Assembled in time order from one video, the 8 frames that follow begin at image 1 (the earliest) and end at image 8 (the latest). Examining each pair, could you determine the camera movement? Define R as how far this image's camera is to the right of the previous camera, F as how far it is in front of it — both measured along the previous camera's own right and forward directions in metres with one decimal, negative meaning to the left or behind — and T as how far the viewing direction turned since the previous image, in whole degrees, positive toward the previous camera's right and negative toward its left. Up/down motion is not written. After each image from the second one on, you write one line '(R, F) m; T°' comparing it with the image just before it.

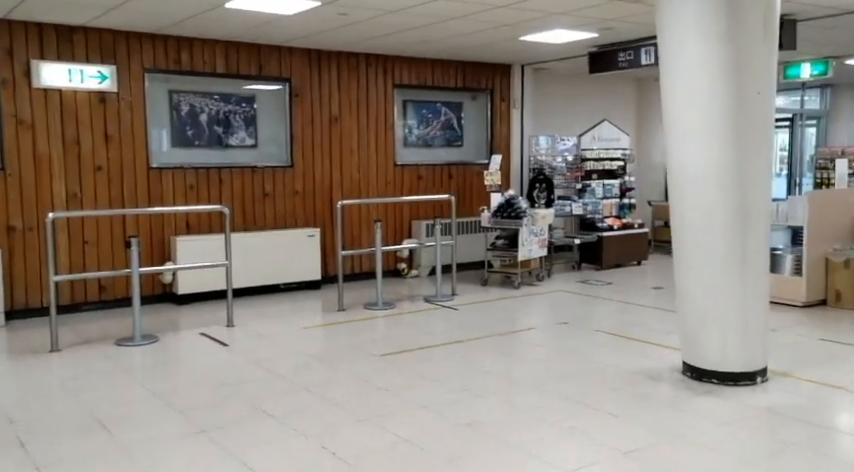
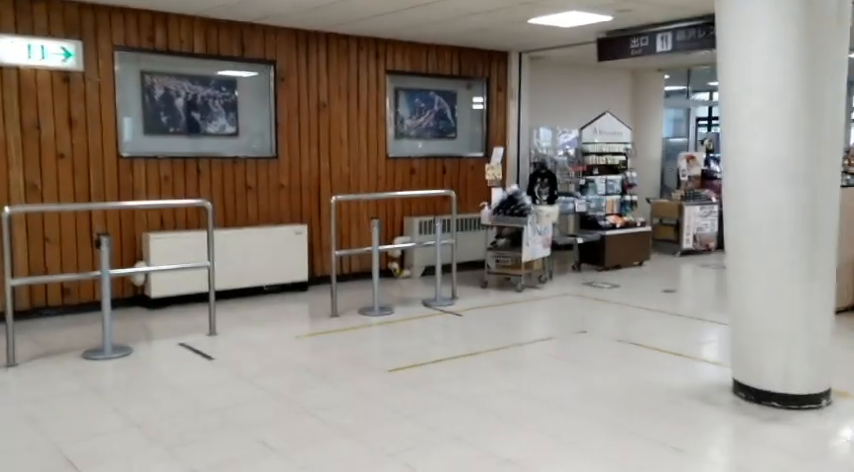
(-0.3, +0.6) m; +3°
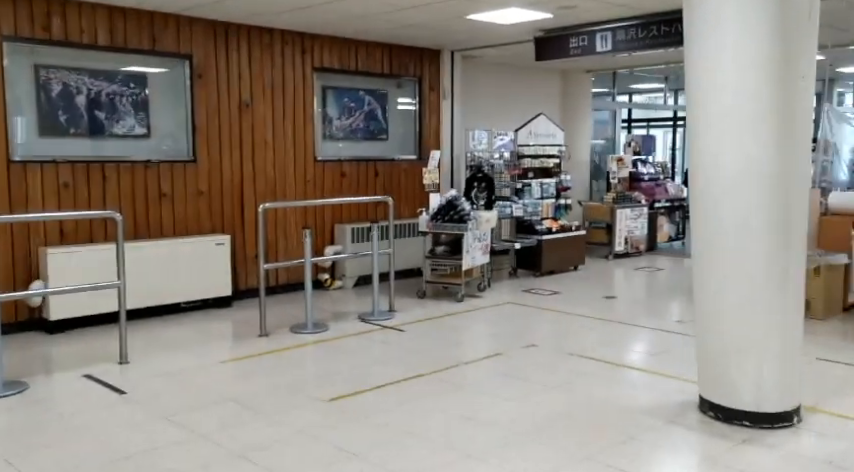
(-0.2, +0.5) m; +7°
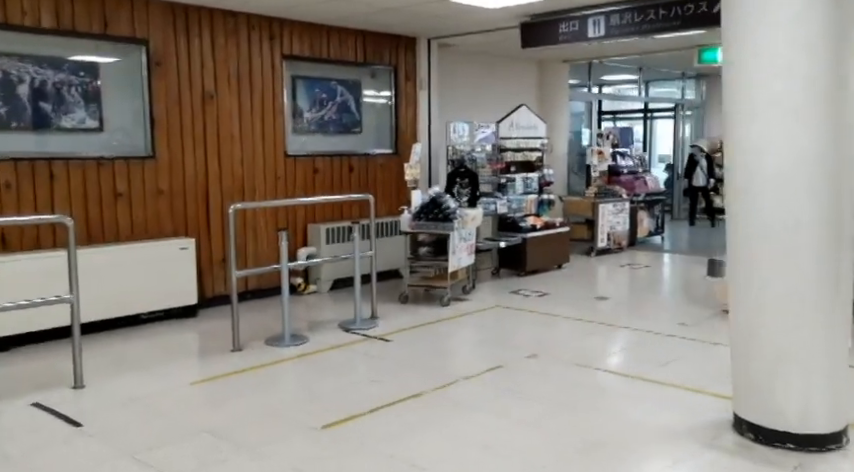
(-0.2, +0.5) m; +3°
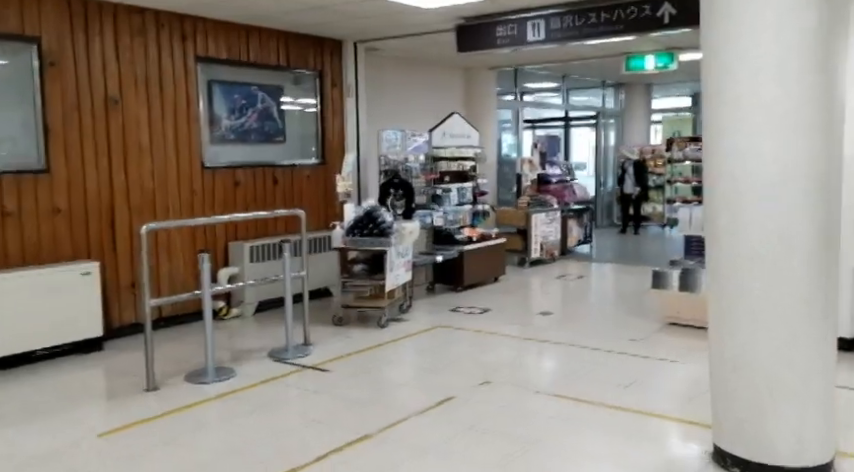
(-0.2, +0.5) m; +7°
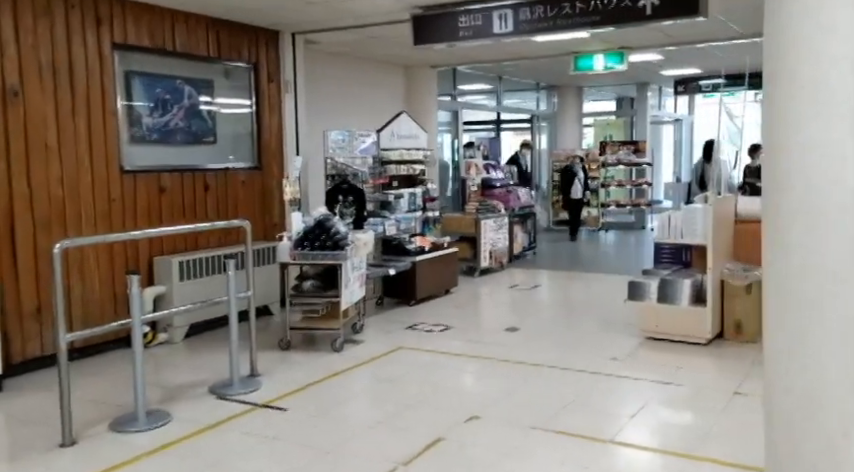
(-0.4, +0.7) m; +7°
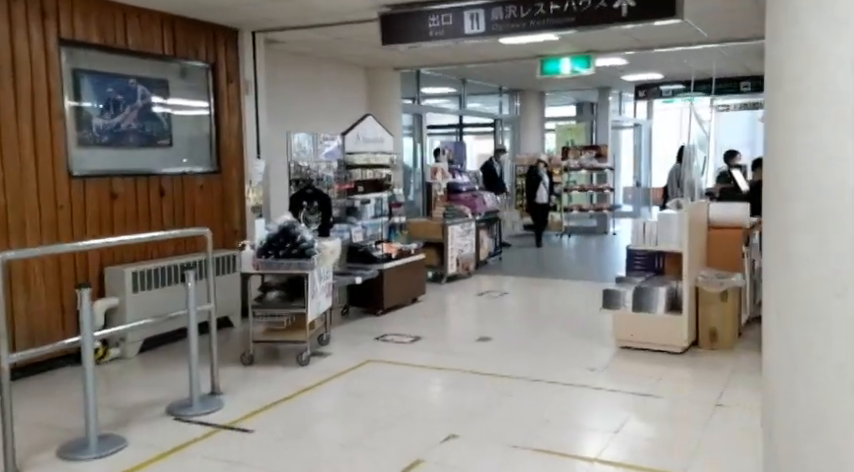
(-0.1, +0.2) m; +3°
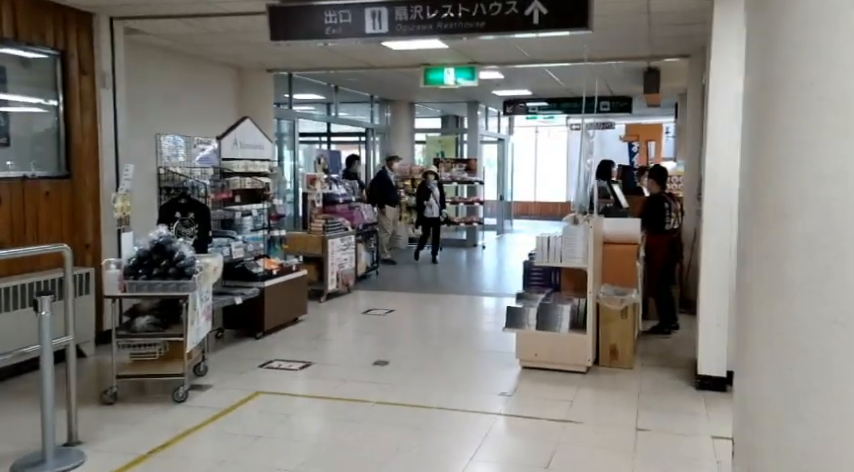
(-0.3, +0.5) m; +11°
